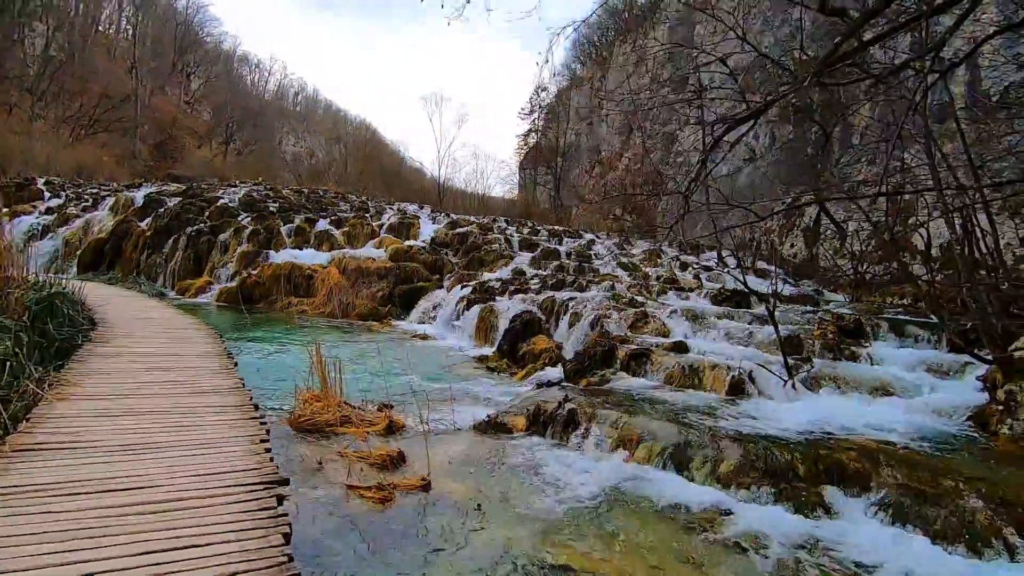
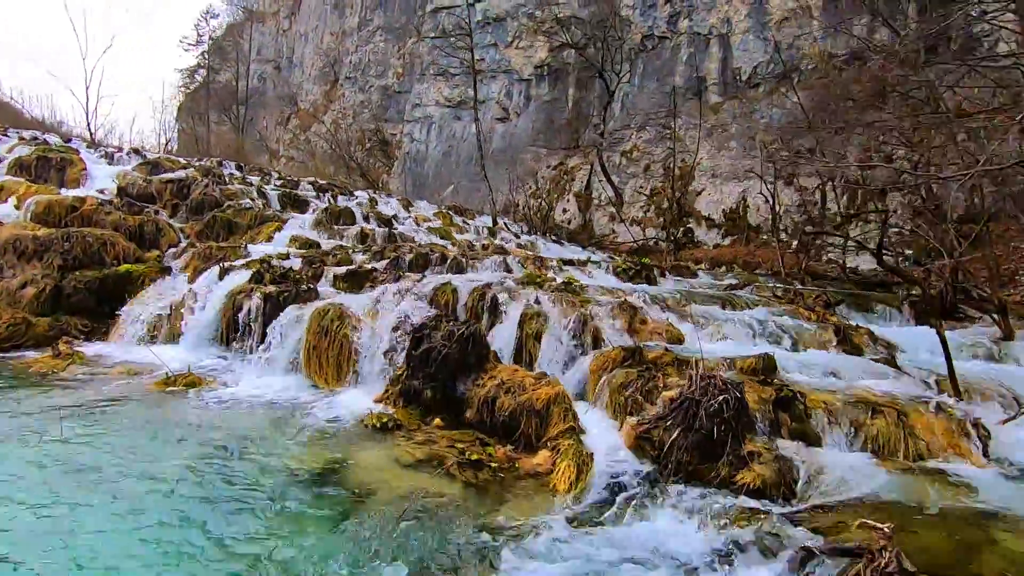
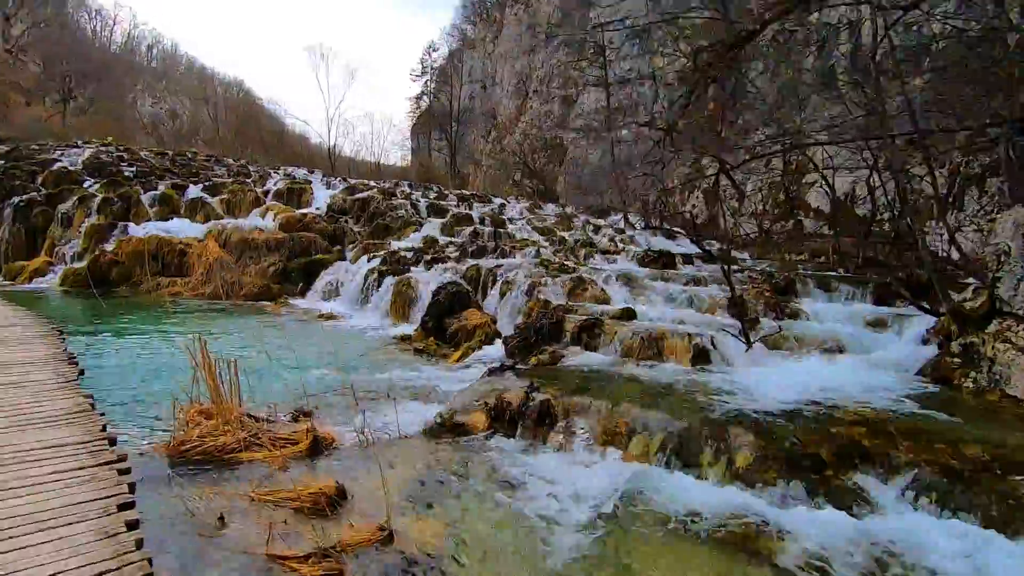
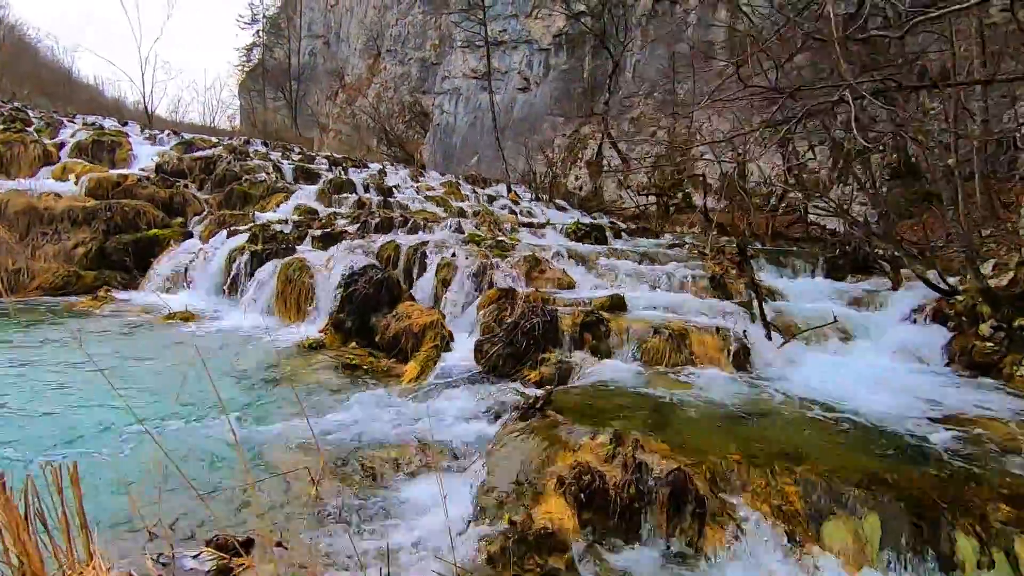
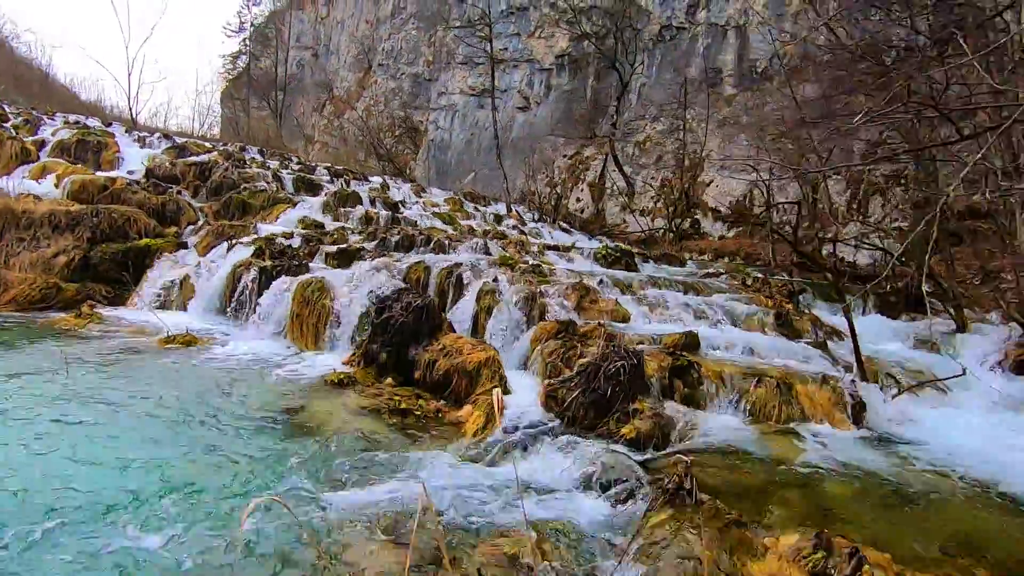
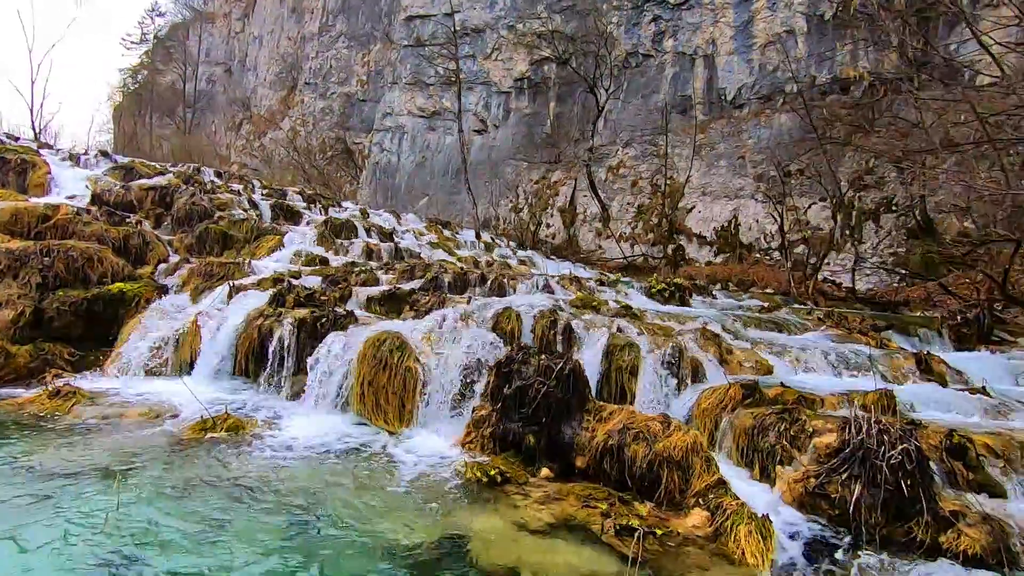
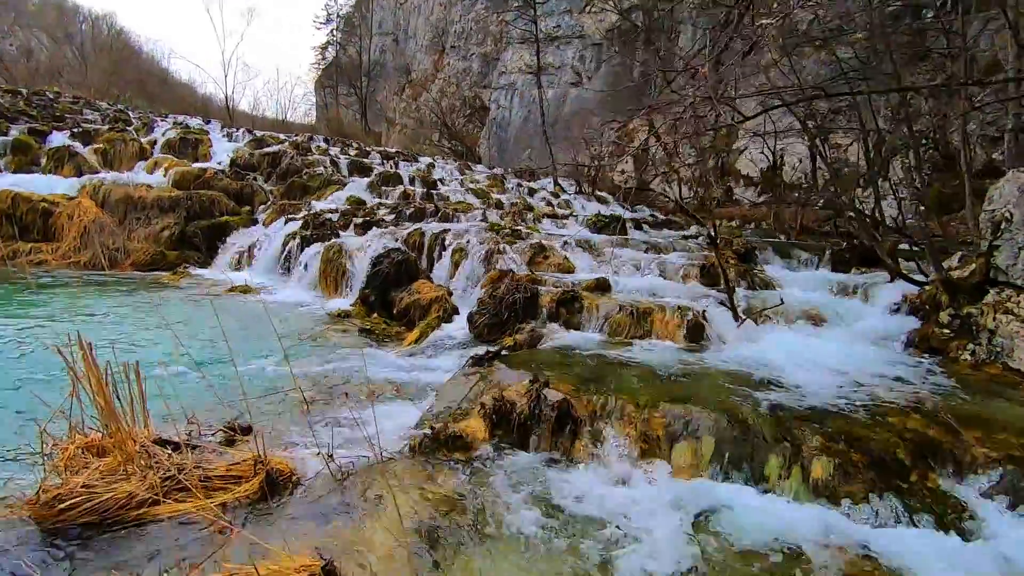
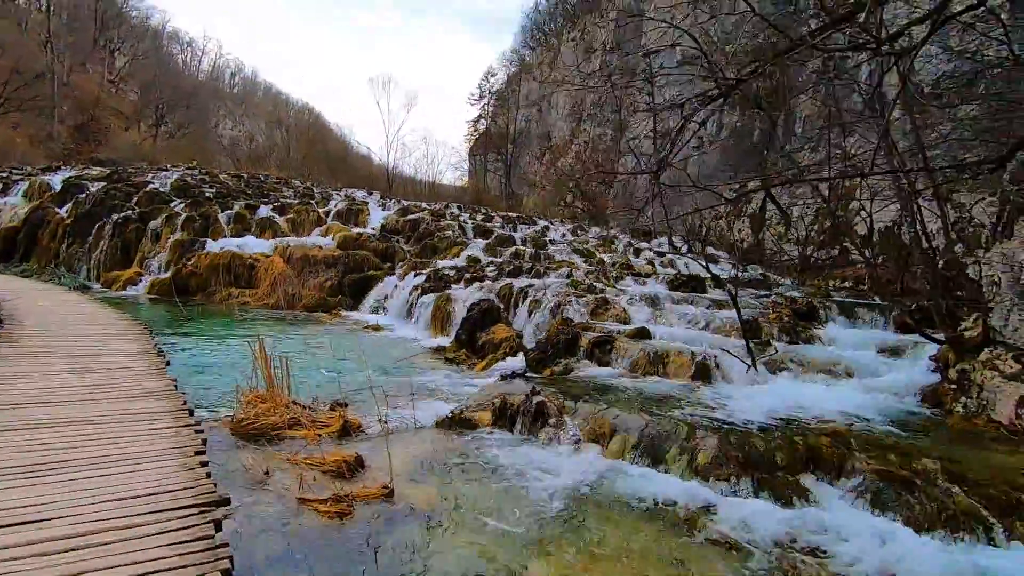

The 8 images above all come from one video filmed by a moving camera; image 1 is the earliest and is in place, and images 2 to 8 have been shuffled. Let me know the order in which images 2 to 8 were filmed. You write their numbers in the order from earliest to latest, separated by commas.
8, 3, 7, 4, 5, 2, 6
